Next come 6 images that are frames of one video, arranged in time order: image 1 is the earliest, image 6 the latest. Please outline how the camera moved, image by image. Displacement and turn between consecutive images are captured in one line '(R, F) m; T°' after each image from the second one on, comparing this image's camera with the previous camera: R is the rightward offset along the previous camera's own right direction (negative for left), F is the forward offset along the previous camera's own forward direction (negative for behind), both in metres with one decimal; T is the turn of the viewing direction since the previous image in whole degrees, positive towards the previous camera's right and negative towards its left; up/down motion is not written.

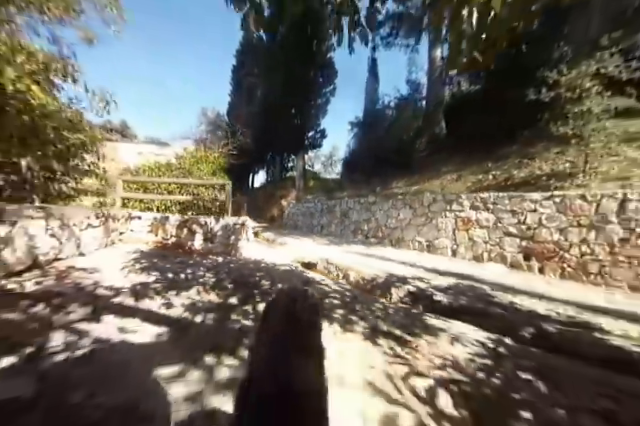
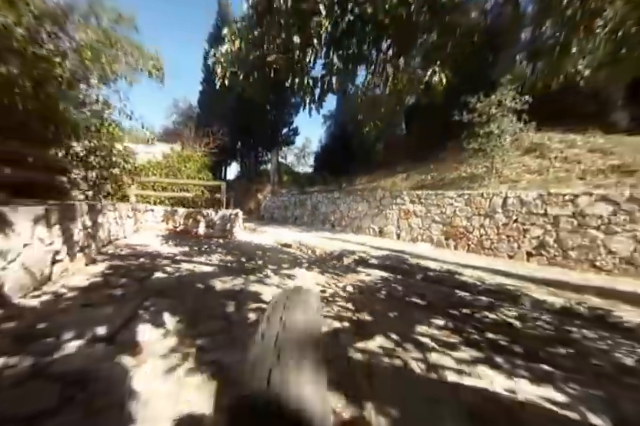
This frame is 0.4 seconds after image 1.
(0.0, -1.9) m; +5°
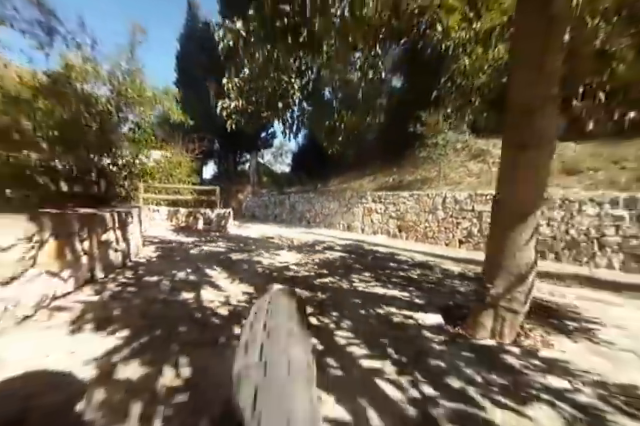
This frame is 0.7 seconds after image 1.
(0.0, -1.8) m; +5°
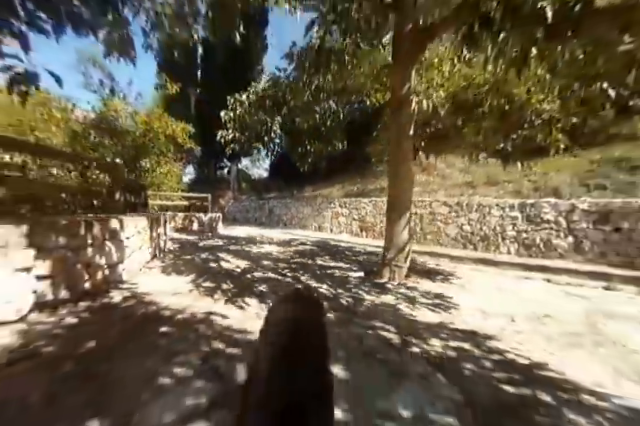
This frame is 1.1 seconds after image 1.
(+0.1, -2.0) m; +5°
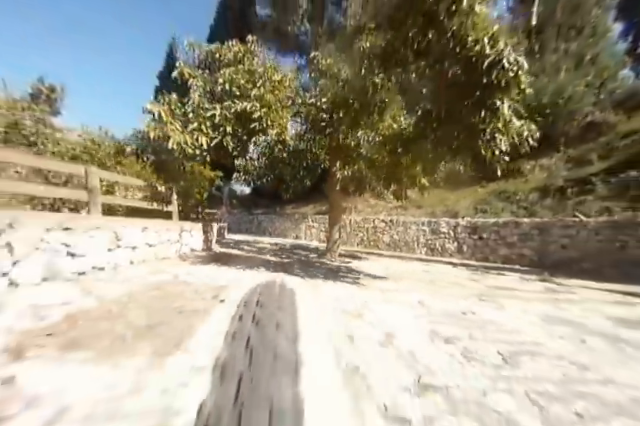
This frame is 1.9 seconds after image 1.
(+0.2, -4.8) m; +4°
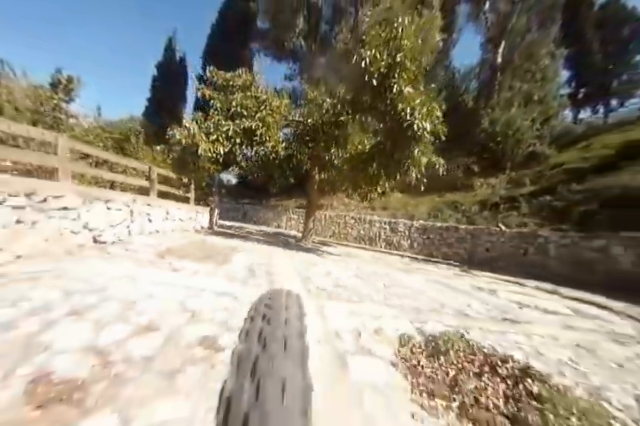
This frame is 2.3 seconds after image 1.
(0.0, -2.4) m; +4°
